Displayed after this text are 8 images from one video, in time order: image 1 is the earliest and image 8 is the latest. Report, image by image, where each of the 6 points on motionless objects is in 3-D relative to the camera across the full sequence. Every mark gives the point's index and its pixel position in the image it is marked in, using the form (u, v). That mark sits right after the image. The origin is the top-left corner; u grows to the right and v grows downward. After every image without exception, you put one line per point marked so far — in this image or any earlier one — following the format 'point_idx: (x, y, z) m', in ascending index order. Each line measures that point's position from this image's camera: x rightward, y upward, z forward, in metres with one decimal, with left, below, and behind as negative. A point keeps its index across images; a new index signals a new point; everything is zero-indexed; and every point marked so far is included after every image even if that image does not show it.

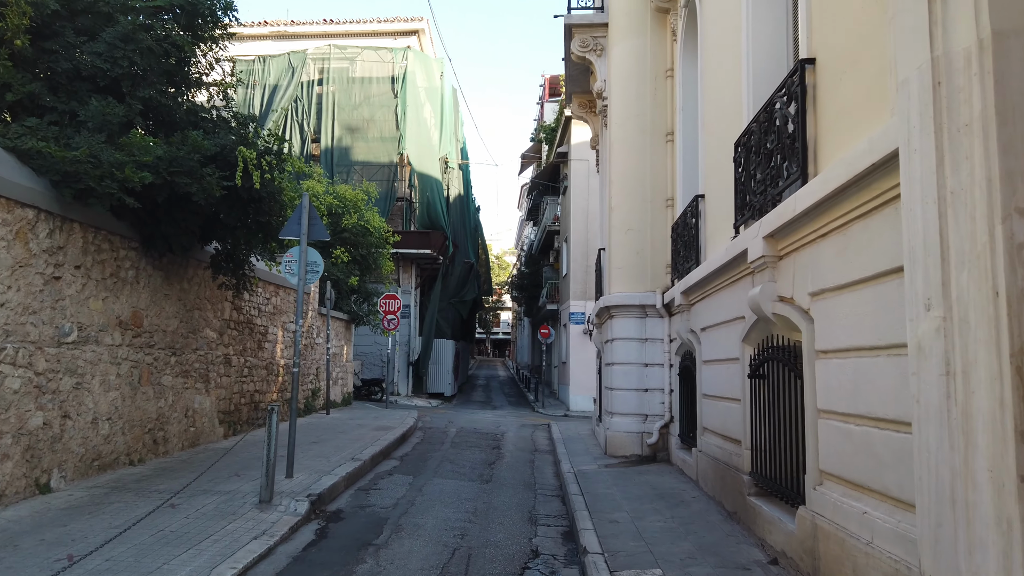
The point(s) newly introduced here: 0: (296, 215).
0: (-2.5, +0.9, +9.1) m
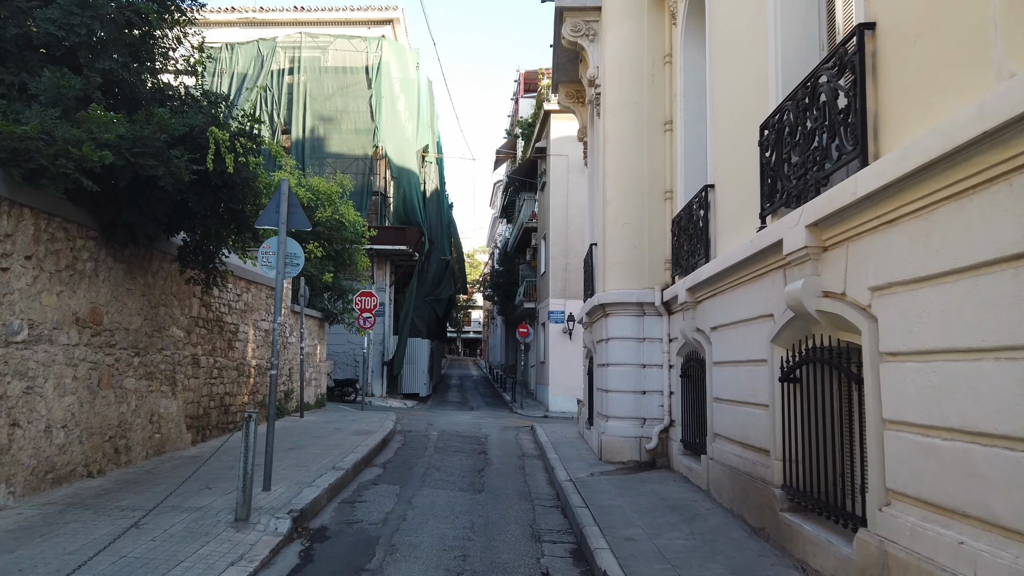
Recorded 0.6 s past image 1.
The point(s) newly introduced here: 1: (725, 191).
0: (-2.5, +0.9, +8.3) m
1: (+2.3, +1.1, +8.4) m
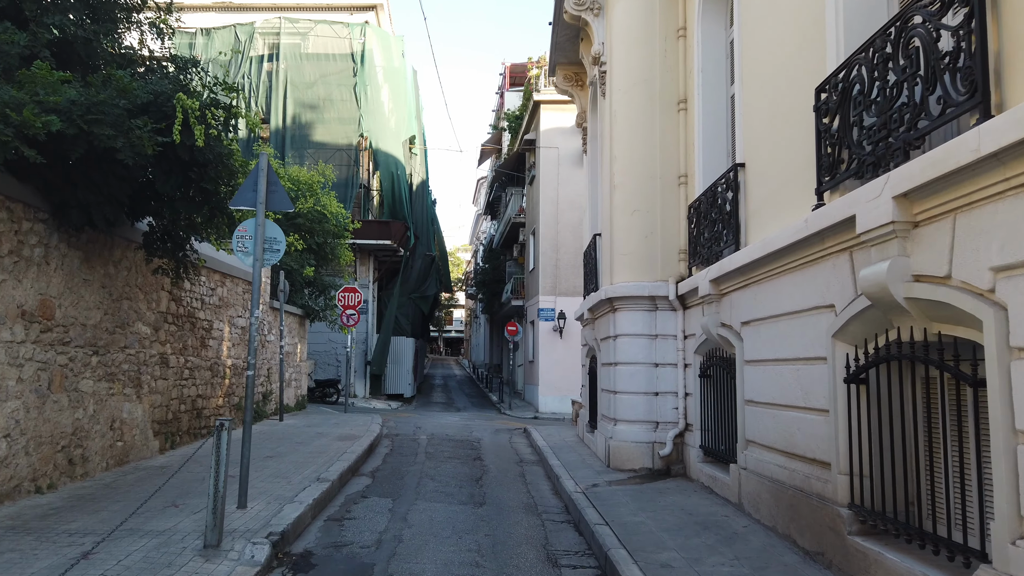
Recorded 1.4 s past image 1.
0: (-2.4, +1.0, +7.3) m
1: (+2.4, +1.2, +7.5) m
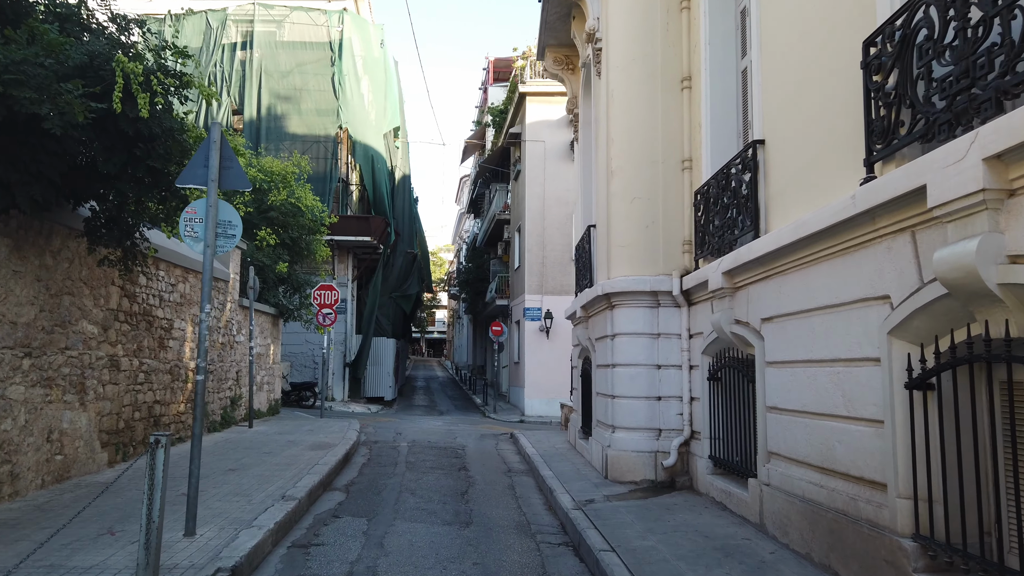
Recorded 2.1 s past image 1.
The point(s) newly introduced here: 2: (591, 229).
0: (-2.5, +1.1, +6.3) m
1: (+2.3, +1.2, +6.7) m
2: (+1.2, +0.9, +11.5) m
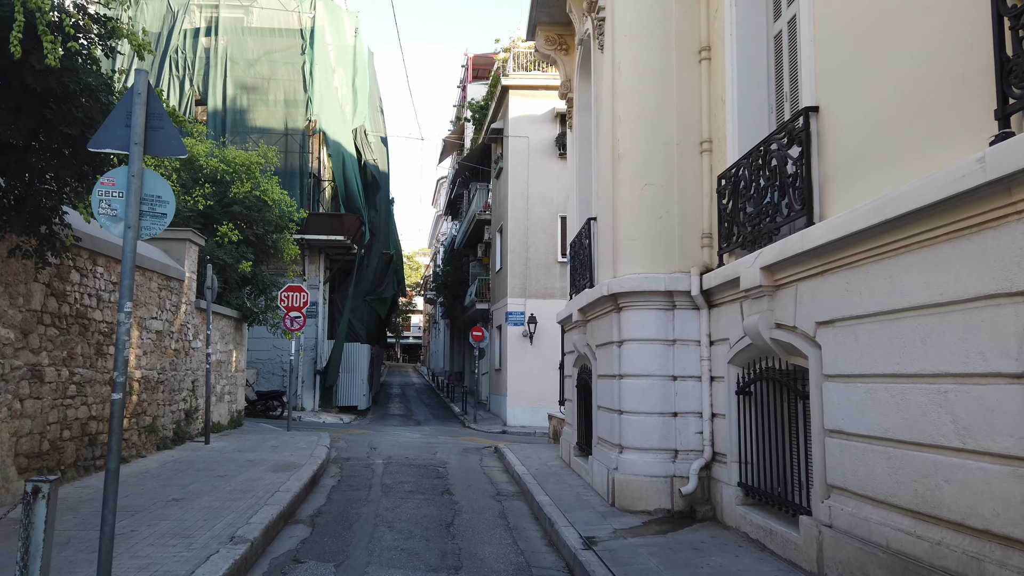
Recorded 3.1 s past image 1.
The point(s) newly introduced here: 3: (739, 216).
0: (-2.5, +1.1, +4.9) m
1: (+2.4, +1.2, +5.5) m
2: (+1.0, +0.9, +10.3) m
3: (+2.1, +0.7, +7.2) m
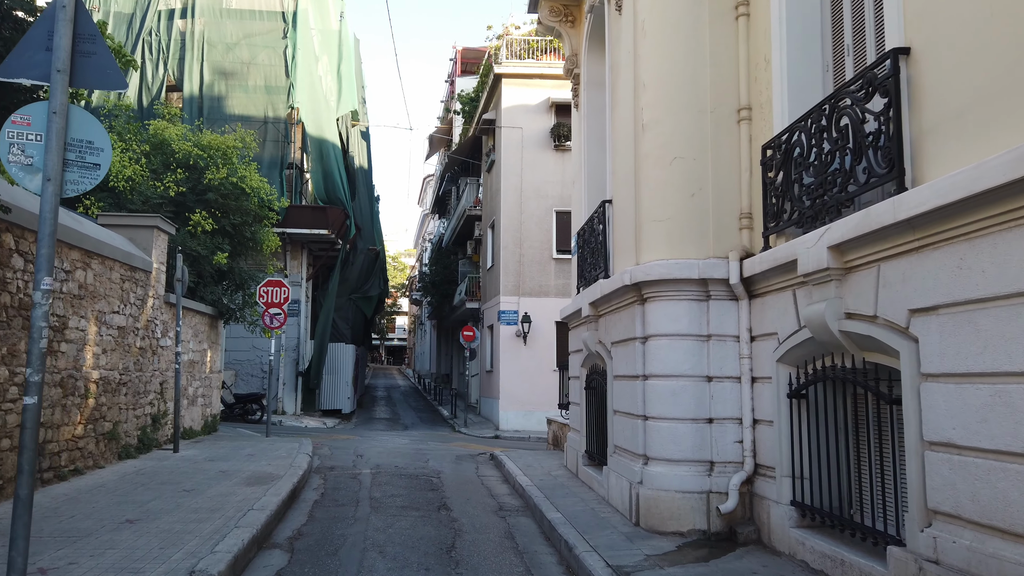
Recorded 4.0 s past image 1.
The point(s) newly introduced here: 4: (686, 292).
0: (-2.3, +1.3, +3.8) m
1: (+2.5, +1.4, +4.4) m
2: (+1.1, +1.0, +9.2) m
3: (+2.2, +0.8, +6.2) m
4: (+1.6, 0.0, +7.2) m
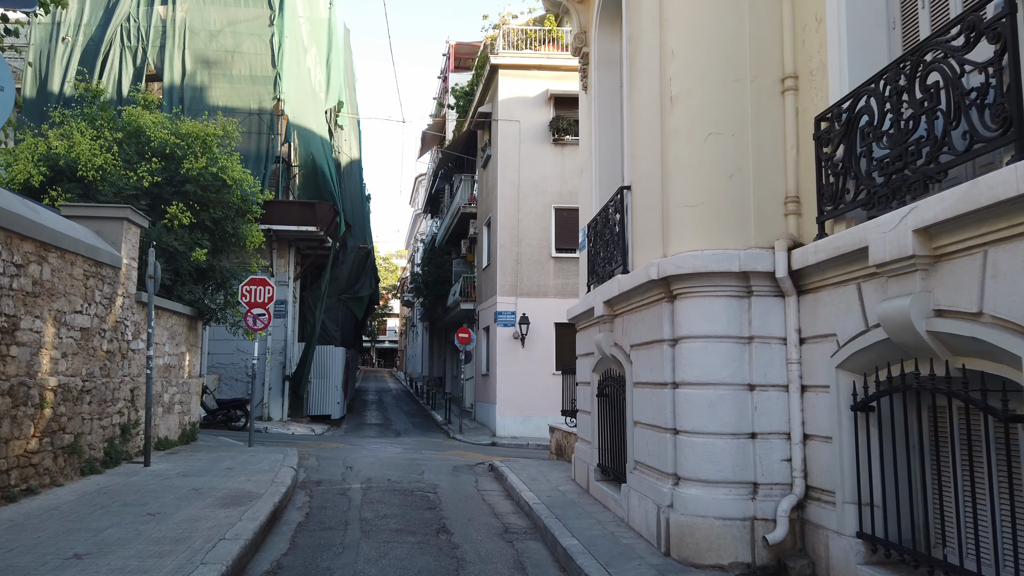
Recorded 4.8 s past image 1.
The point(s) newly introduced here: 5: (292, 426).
0: (-2.1, +1.3, +2.8) m
1: (+2.6, +1.4, +3.5) m
2: (+1.2, +1.0, +8.3) m
3: (+2.3, +0.8, +5.3) m
4: (+1.7, 0.0, +6.3) m
5: (-5.5, -3.5, +19.7) m
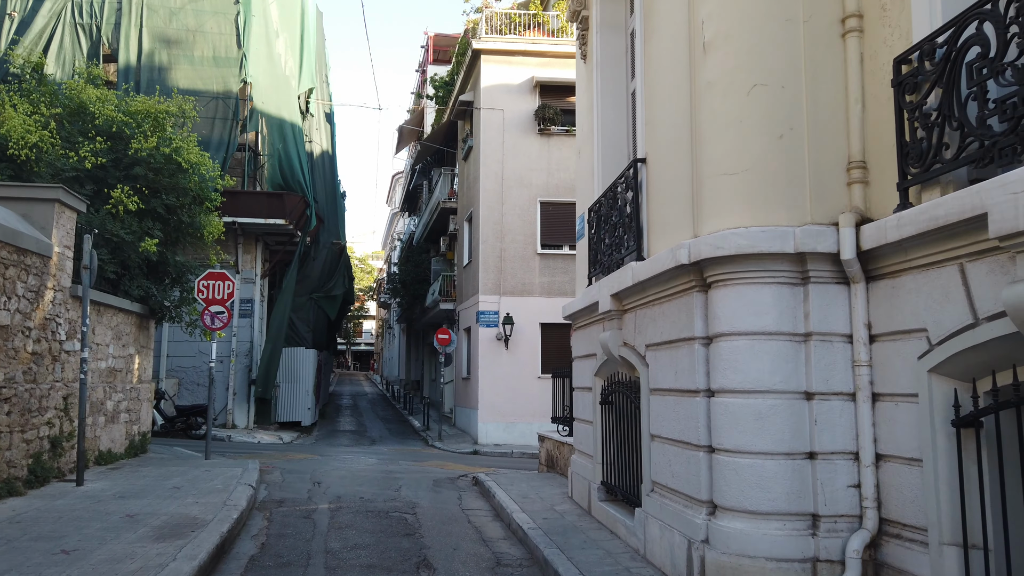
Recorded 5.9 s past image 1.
0: (-2.0, +1.4, +1.5) m
1: (+2.7, +1.5, +2.3) m
2: (+1.1, +1.1, +7.0) m
3: (+2.4, +0.9, +4.1) m
4: (+1.7, +0.1, +5.1) m
5: (-5.9, -3.4, +18.3) m
